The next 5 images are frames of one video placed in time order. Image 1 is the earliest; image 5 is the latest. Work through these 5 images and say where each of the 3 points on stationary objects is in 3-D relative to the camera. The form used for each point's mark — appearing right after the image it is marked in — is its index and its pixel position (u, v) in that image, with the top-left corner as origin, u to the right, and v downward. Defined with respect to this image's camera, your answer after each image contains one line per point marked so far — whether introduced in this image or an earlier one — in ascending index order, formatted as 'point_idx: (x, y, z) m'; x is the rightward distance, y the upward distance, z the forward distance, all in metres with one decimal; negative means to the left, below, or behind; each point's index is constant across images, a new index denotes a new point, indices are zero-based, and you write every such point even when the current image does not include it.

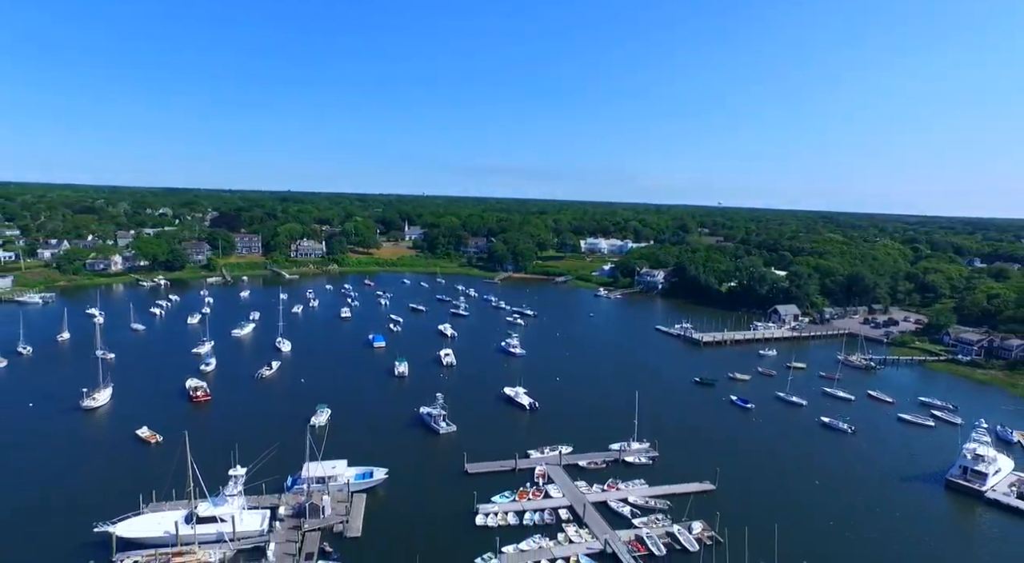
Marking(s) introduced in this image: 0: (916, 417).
0: (+13.4, -4.4, +19.2) m
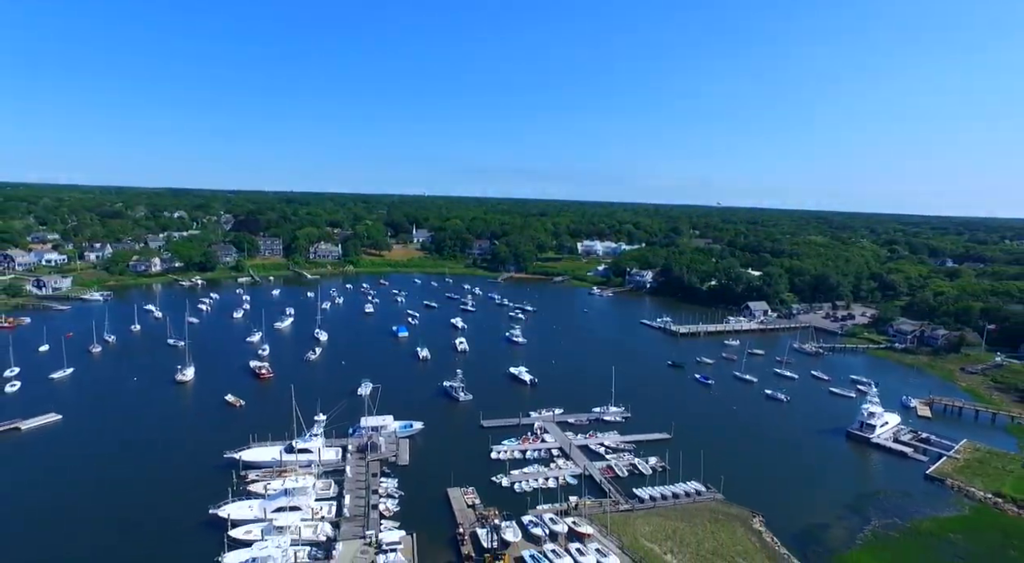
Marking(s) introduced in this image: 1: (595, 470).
0: (+13.5, -4.4, +23.8) m
1: (+2.2, -5.1, +15.9) m
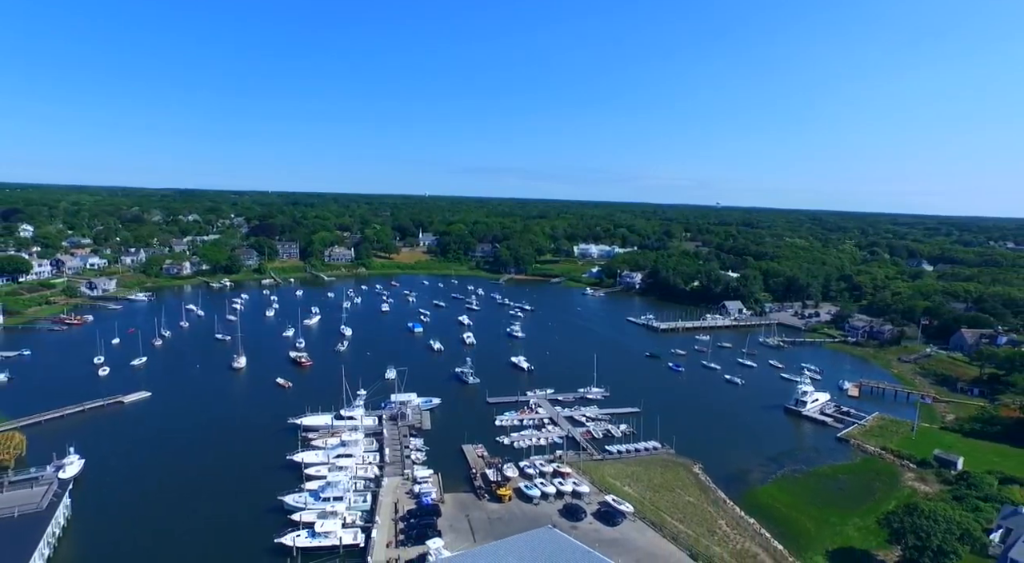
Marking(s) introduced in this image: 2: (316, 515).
0: (+13.5, -4.5, +28.2) m
1: (+2.2, -5.3, +20.4) m
2: (-4.9, -5.8, +14.7) m
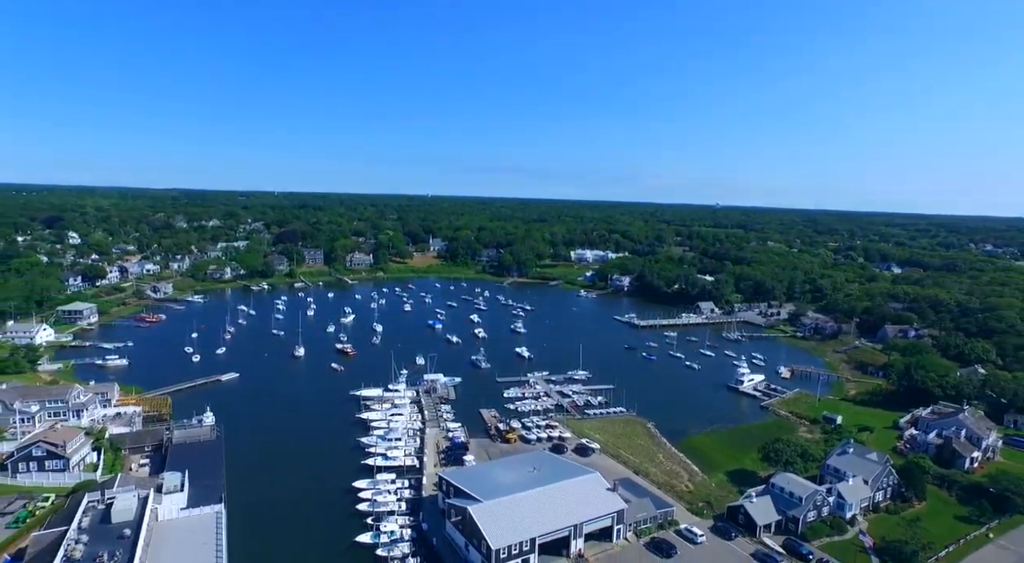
0: (+13.7, -4.8, +35.1) m
1: (+2.4, -5.6, +27.3) m
2: (-4.7, -6.2, +21.7) m
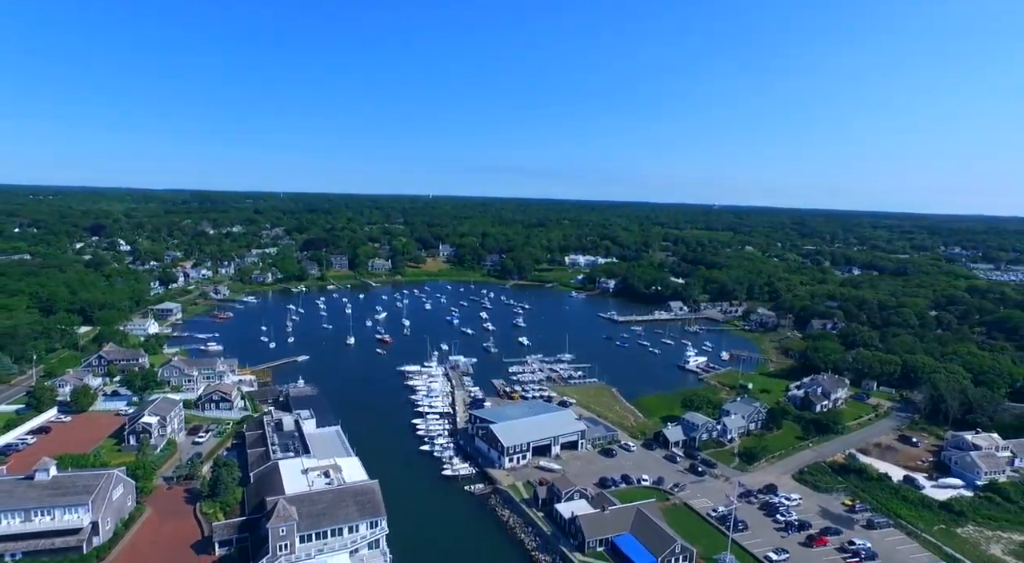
0: (+13.9, -5.1, +44.7) m
1: (+2.6, -5.9, +37.0) m
2: (-4.6, -6.5, +31.3) m
